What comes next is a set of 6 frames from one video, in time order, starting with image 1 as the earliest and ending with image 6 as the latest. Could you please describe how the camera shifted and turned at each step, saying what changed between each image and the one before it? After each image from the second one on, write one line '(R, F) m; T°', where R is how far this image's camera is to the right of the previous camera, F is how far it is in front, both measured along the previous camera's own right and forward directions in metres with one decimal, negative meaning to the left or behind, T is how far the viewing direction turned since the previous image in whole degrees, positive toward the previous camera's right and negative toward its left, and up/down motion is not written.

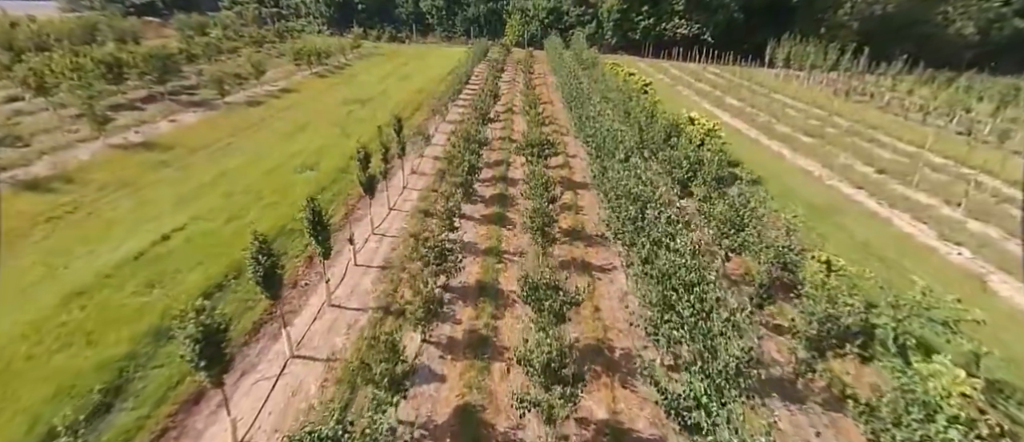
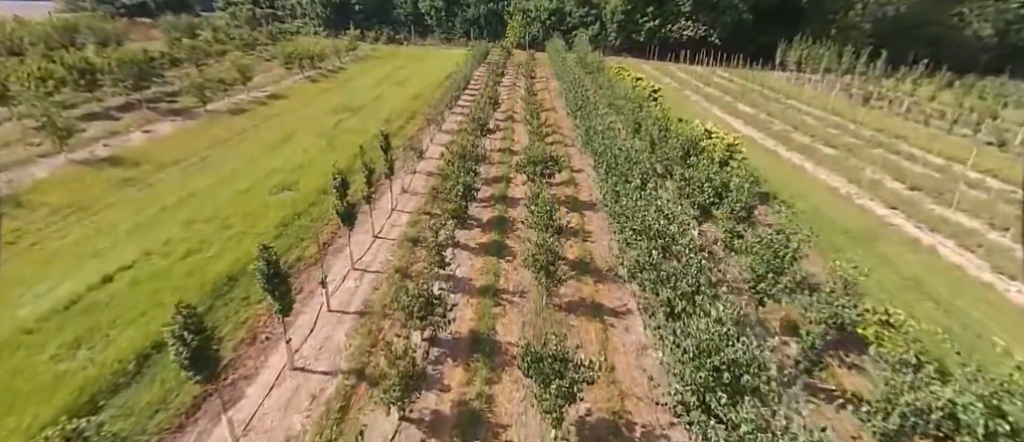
(+0.1, +2.1) m; 0°
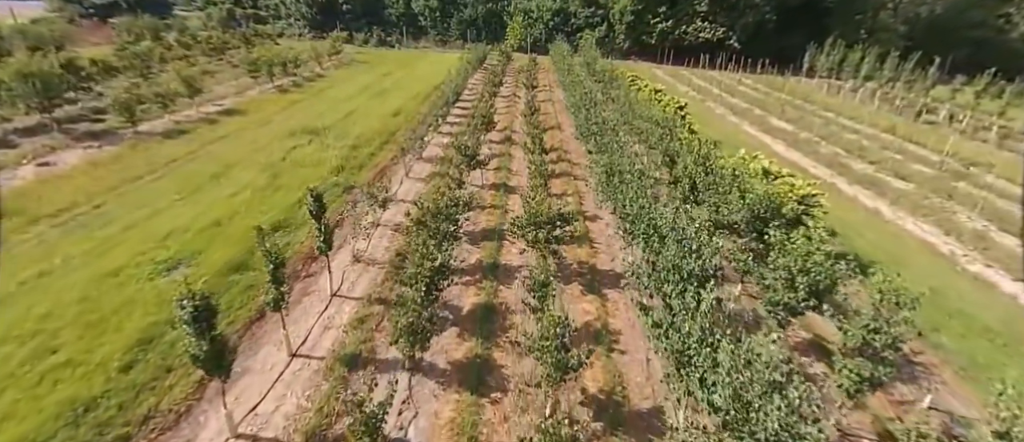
(+0.3, +5.8) m; 0°
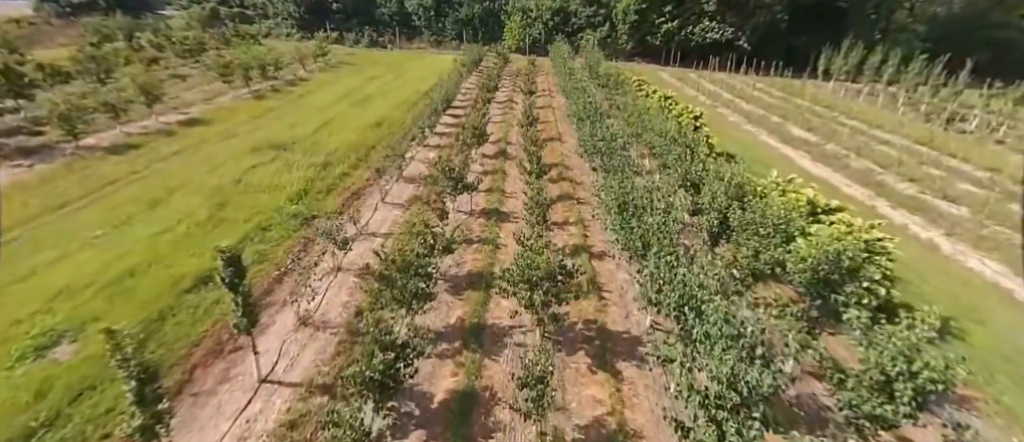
(+0.3, +3.2) m; 0°
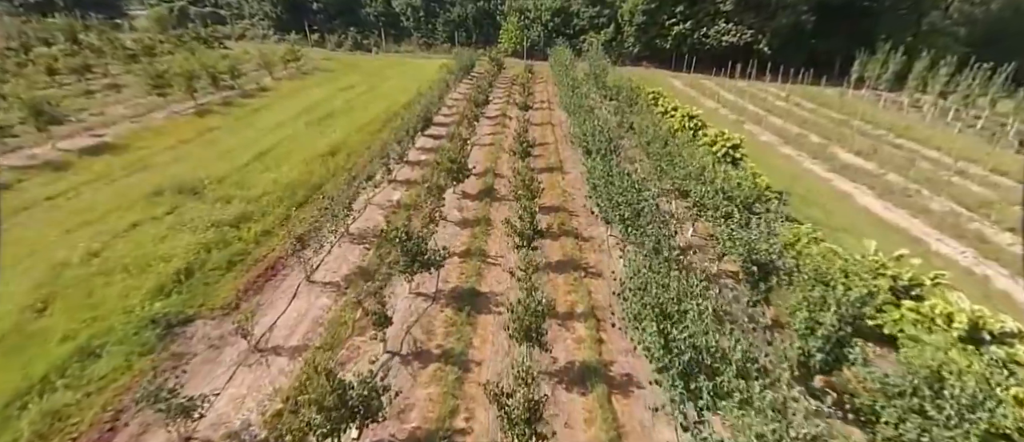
(+0.6, +5.8) m; 0°
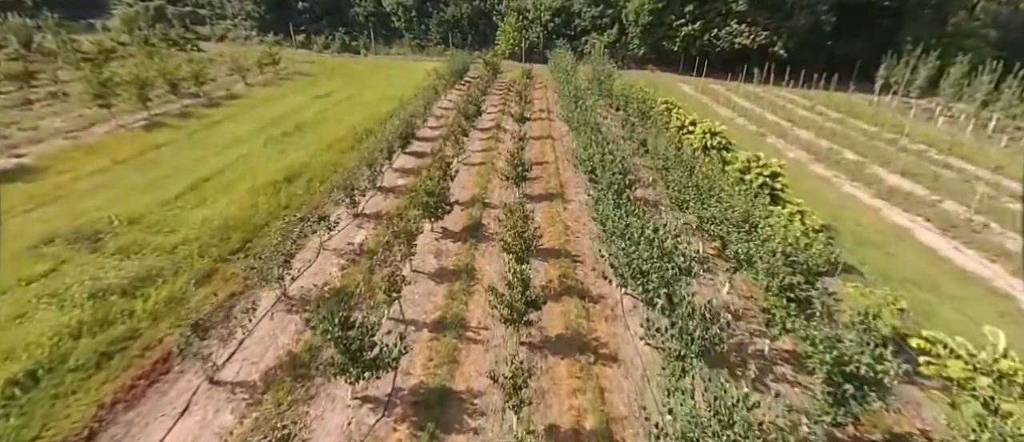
(+0.4, +3.8) m; 0°
